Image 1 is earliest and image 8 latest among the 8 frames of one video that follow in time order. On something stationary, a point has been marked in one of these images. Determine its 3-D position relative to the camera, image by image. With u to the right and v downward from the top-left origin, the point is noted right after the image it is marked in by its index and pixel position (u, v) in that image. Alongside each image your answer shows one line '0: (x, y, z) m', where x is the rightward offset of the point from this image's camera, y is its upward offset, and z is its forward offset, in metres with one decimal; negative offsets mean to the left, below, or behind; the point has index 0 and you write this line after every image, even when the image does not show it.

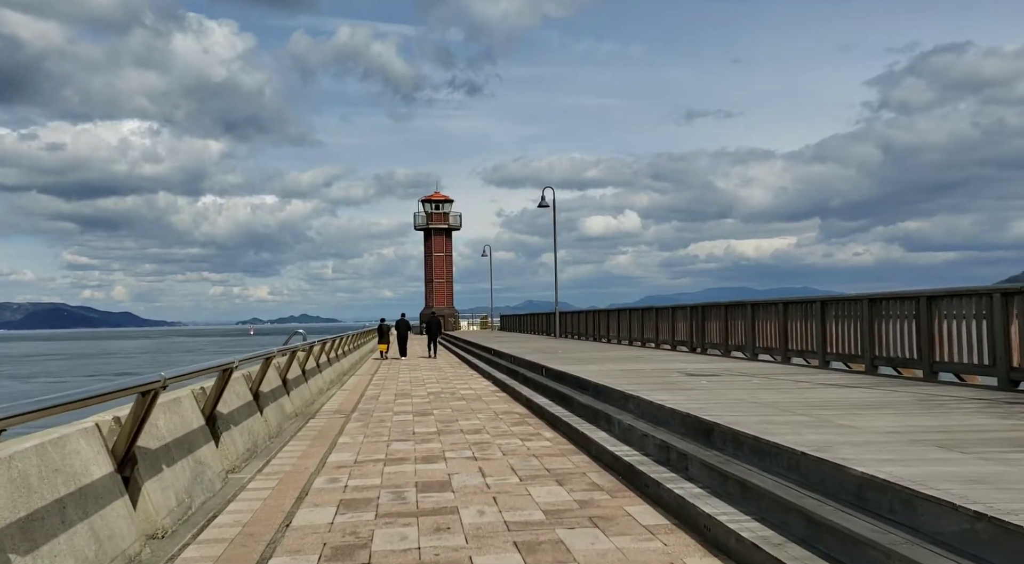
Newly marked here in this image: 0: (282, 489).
0: (-1.8, -1.6, +6.1) m
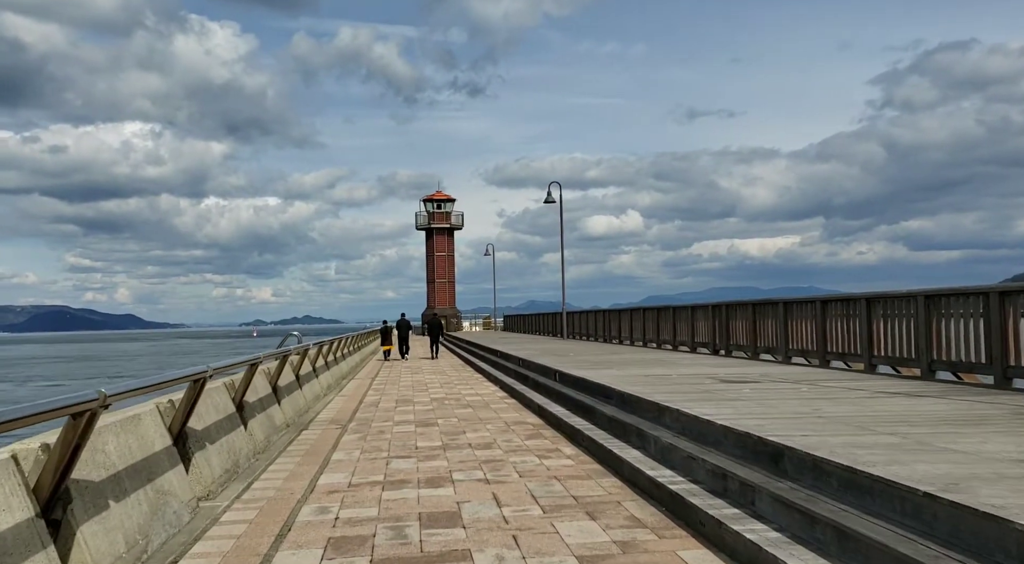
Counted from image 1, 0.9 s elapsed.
0: (-1.6, -1.6, +5.1) m
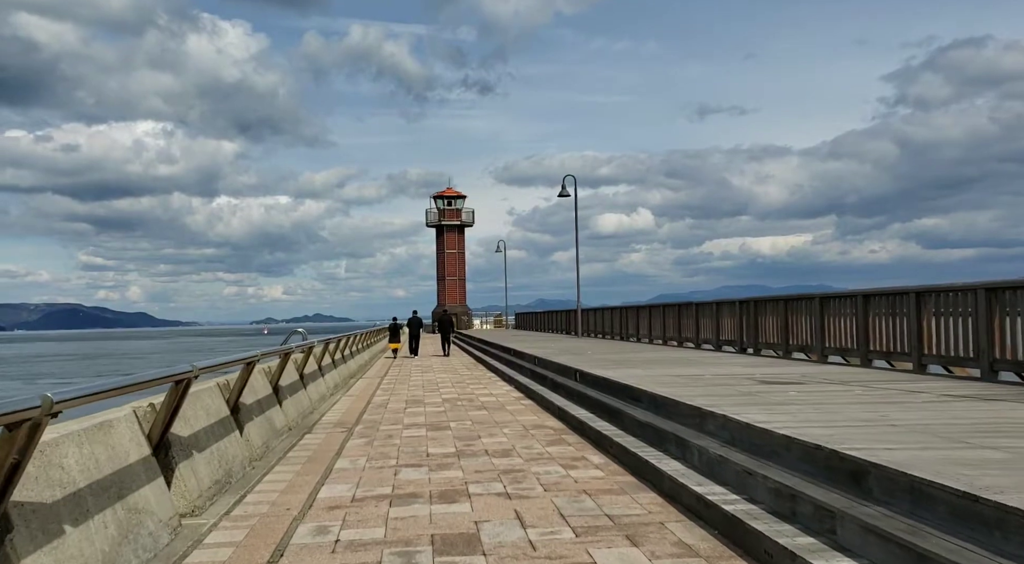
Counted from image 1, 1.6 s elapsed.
0: (-1.5, -1.5, +4.5) m
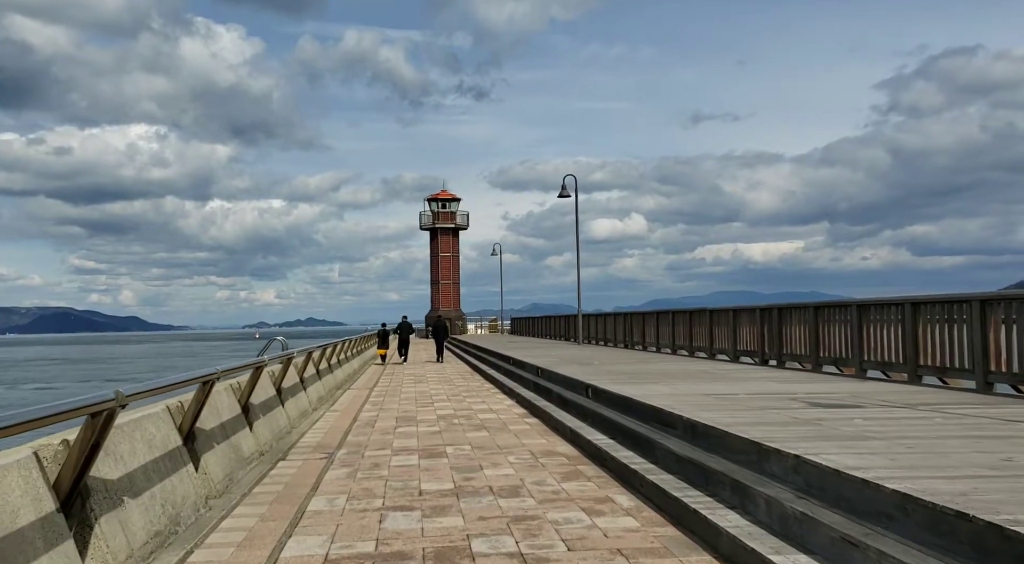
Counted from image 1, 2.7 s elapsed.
0: (-1.7, -1.5, +6.0) m
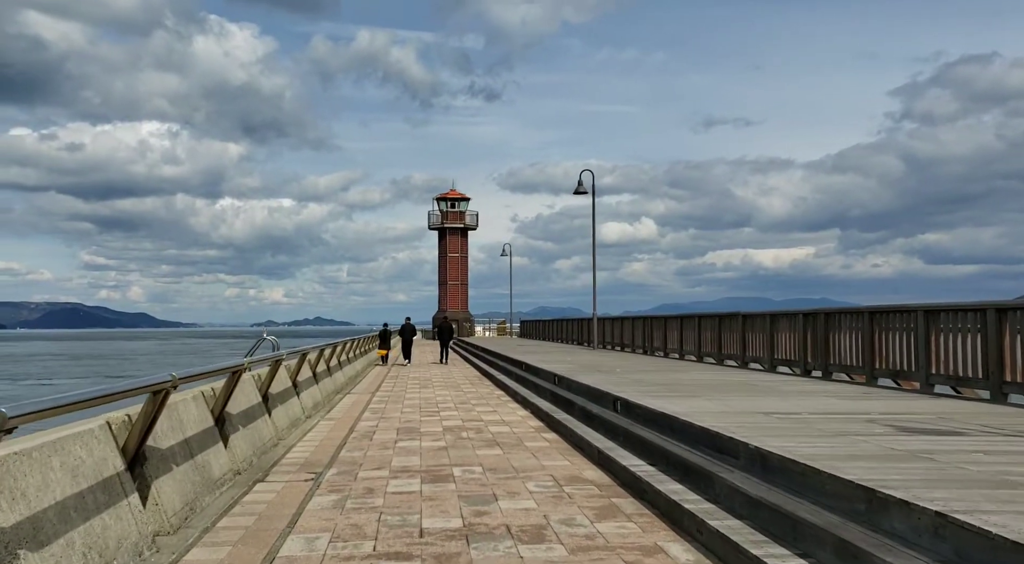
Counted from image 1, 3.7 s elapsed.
0: (-1.6, -1.6, +5.1) m
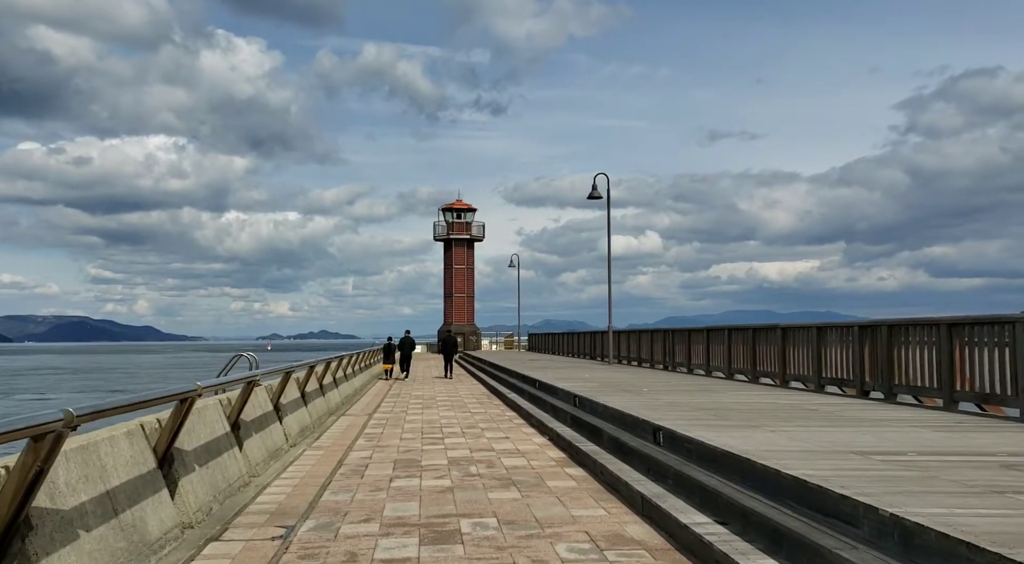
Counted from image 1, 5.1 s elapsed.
0: (-1.5, -1.6, +4.3) m
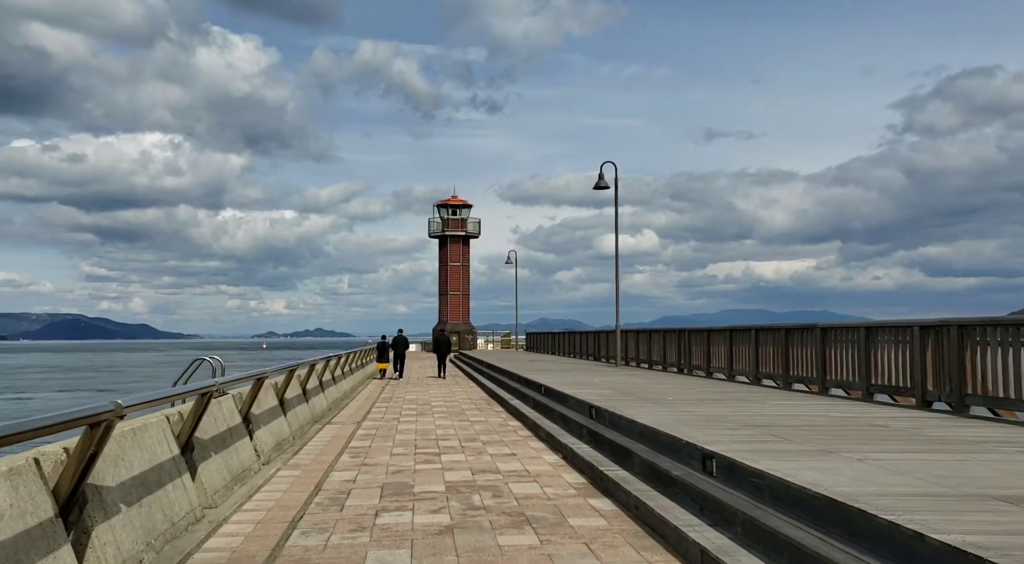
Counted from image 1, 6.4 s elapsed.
0: (-1.6, -1.6, +4.7) m
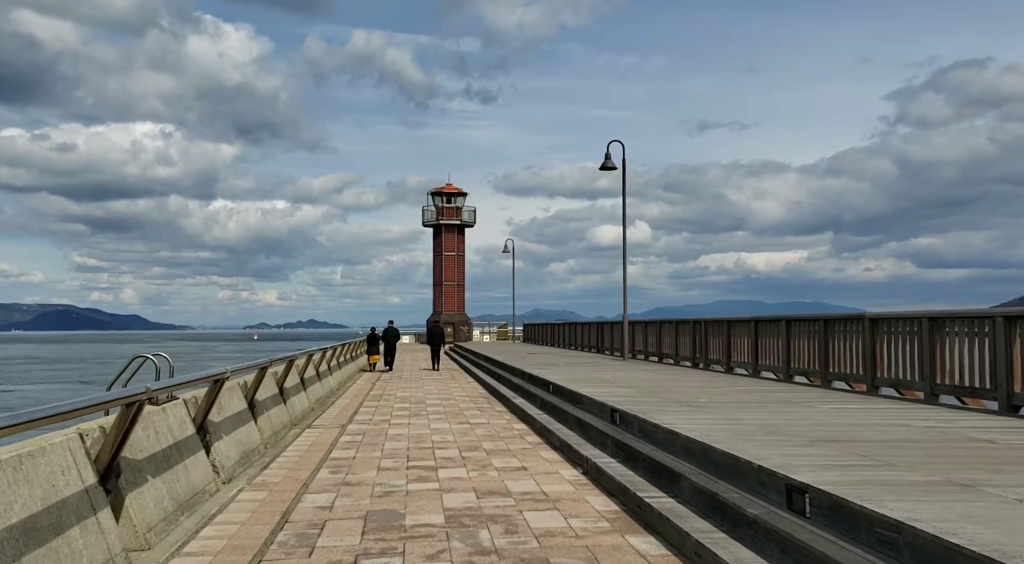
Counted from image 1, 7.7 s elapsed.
0: (-1.6, -1.6, +4.0) m
